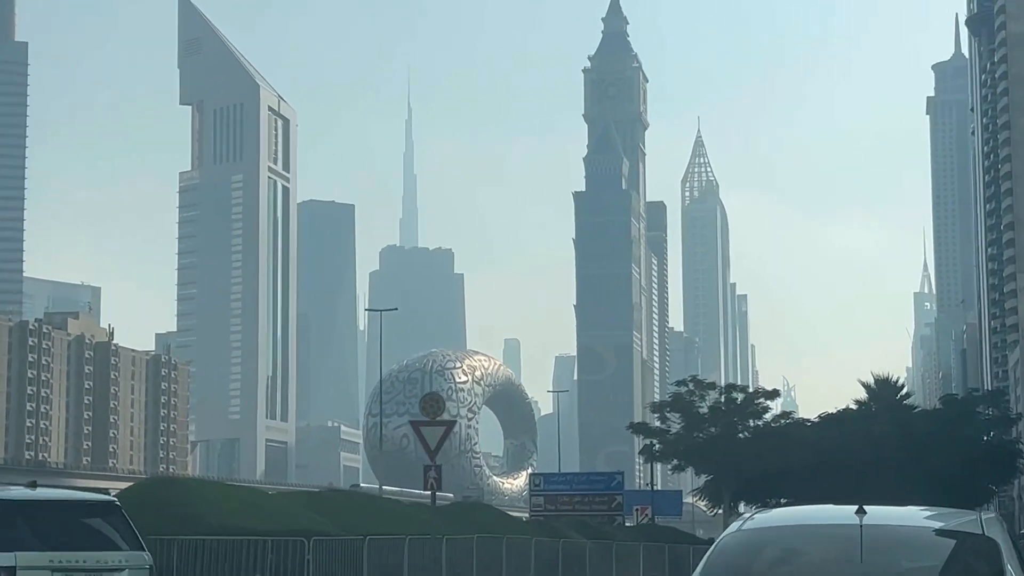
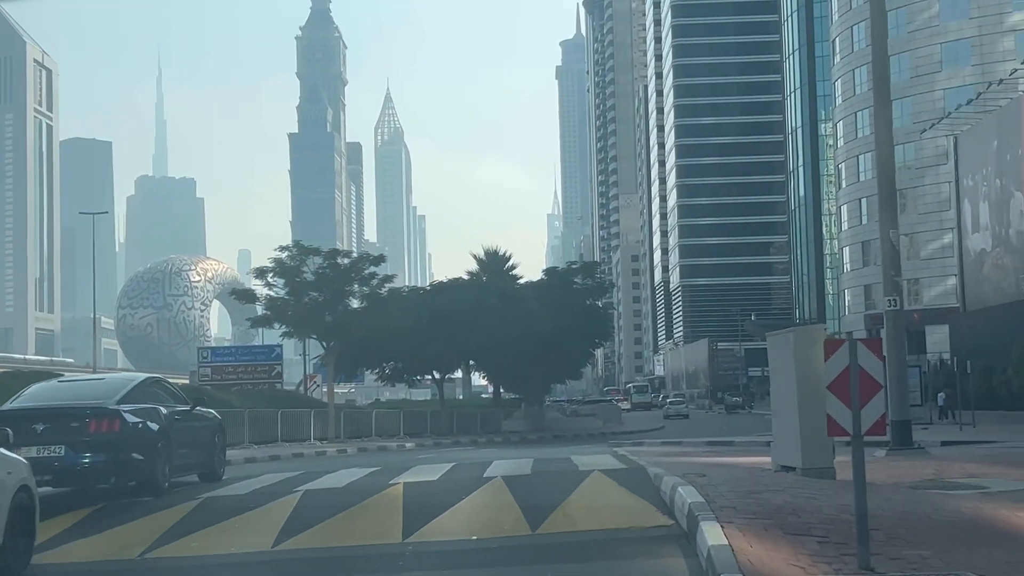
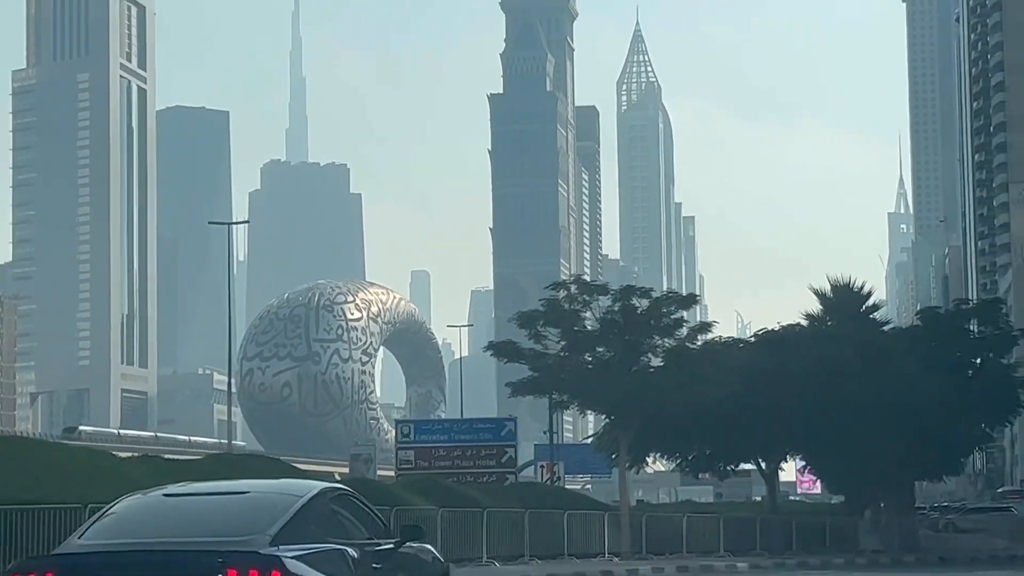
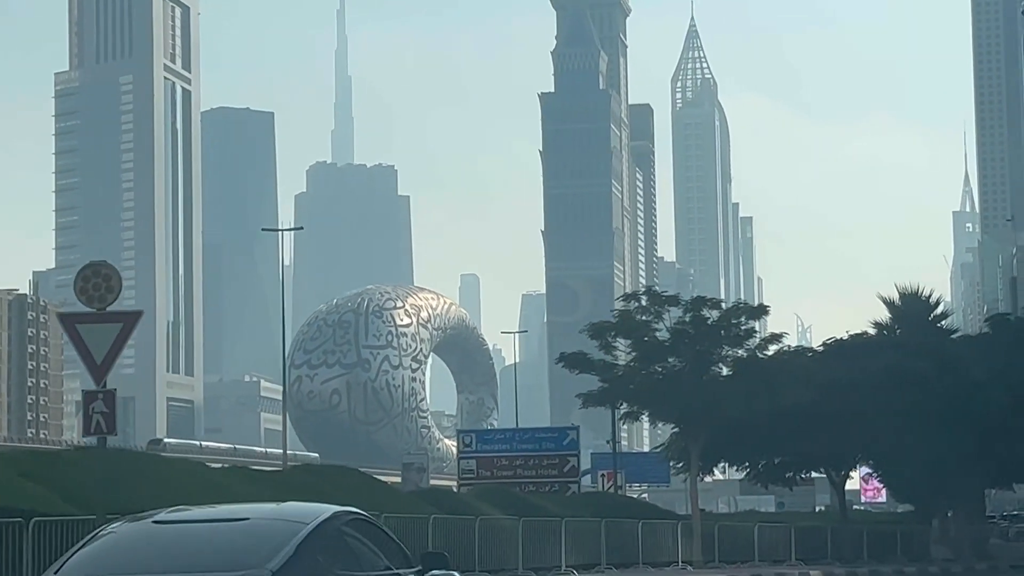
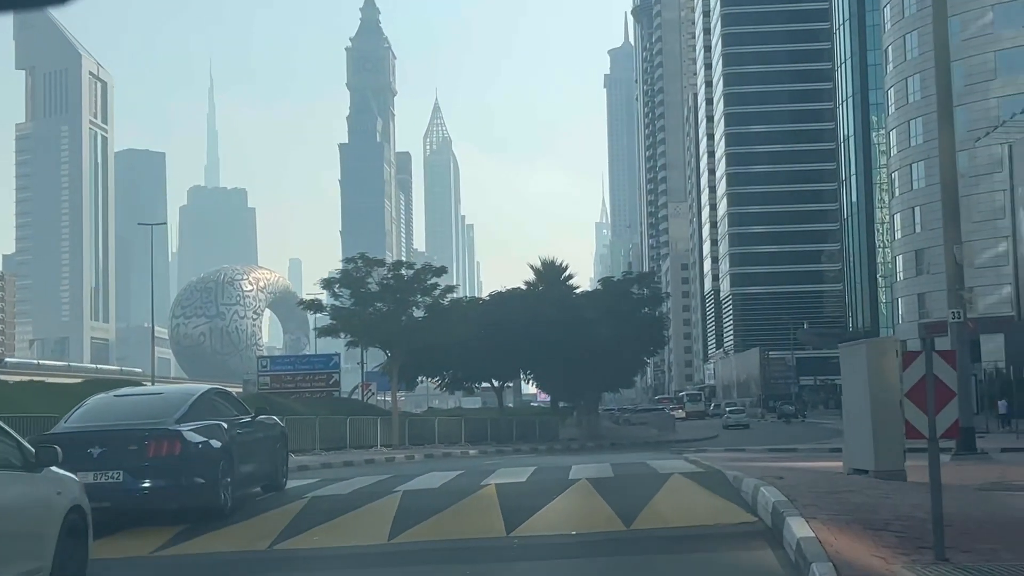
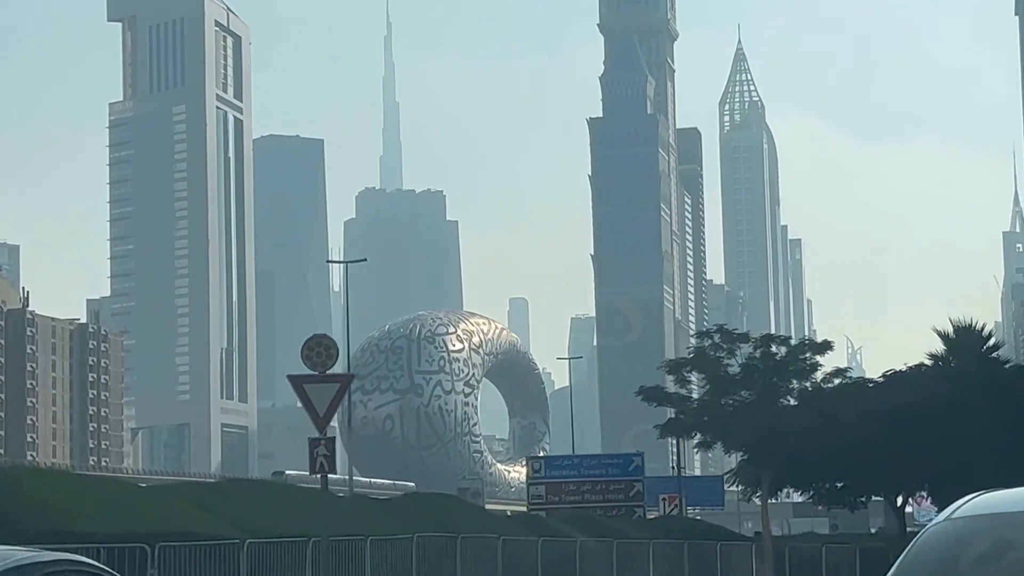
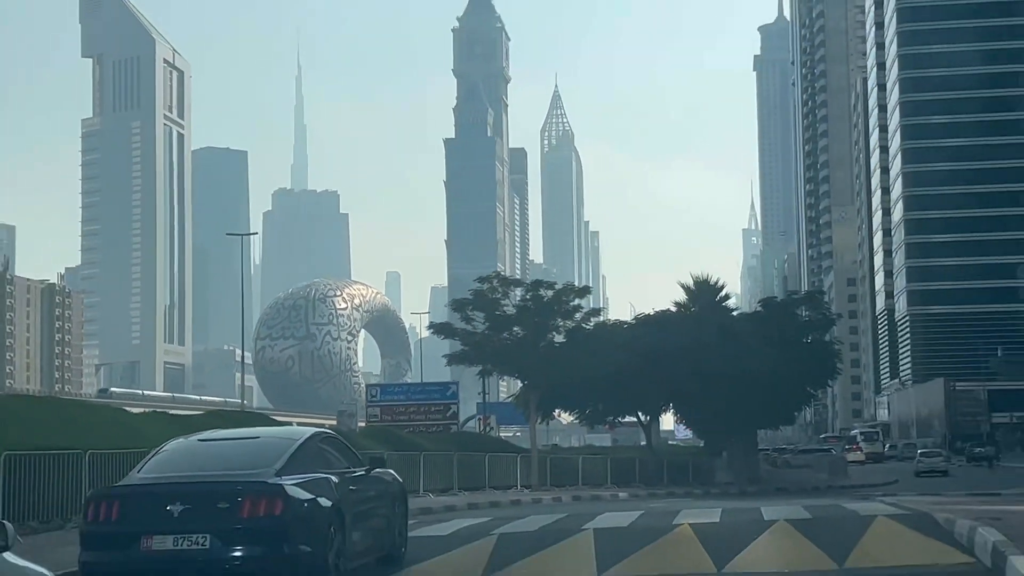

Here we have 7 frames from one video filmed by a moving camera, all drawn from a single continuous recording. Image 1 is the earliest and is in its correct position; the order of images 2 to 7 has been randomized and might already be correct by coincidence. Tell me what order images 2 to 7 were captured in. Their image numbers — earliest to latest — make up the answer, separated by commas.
6, 4, 3, 7, 5, 2
